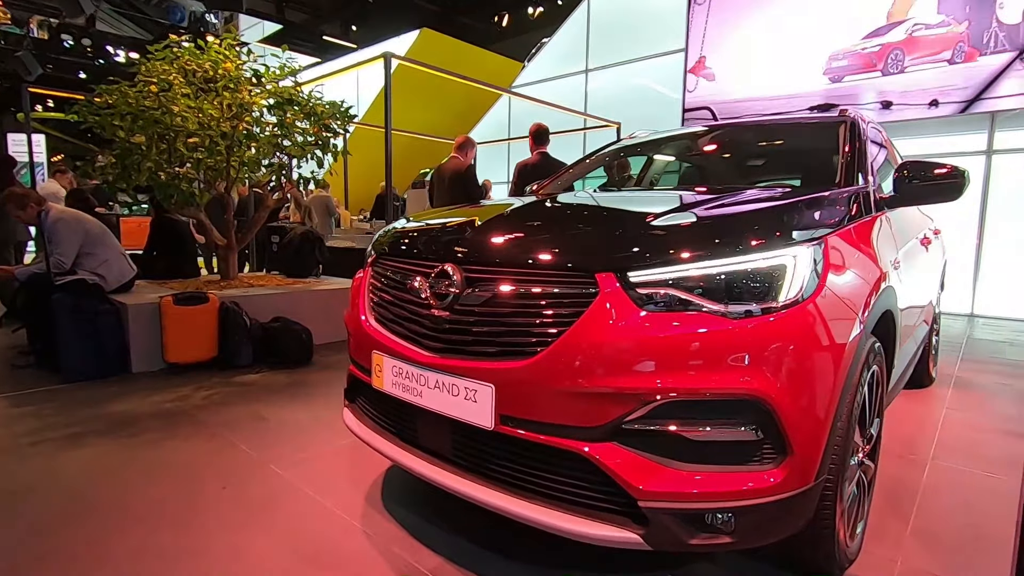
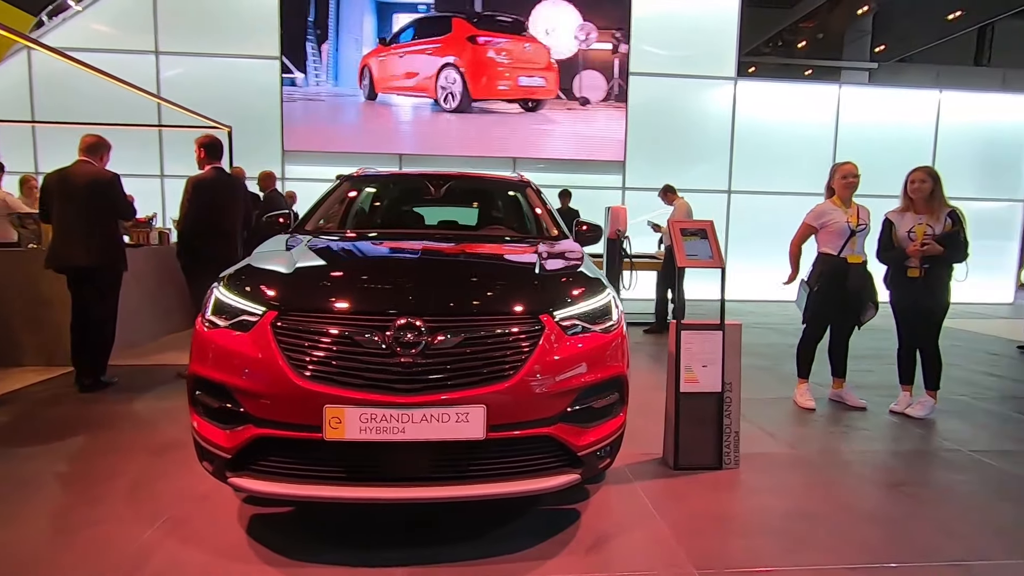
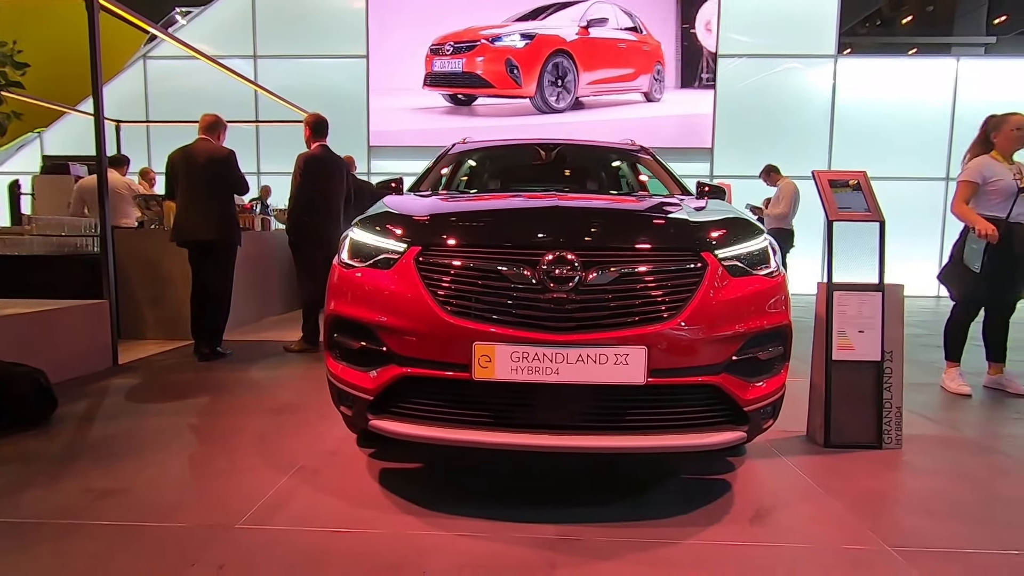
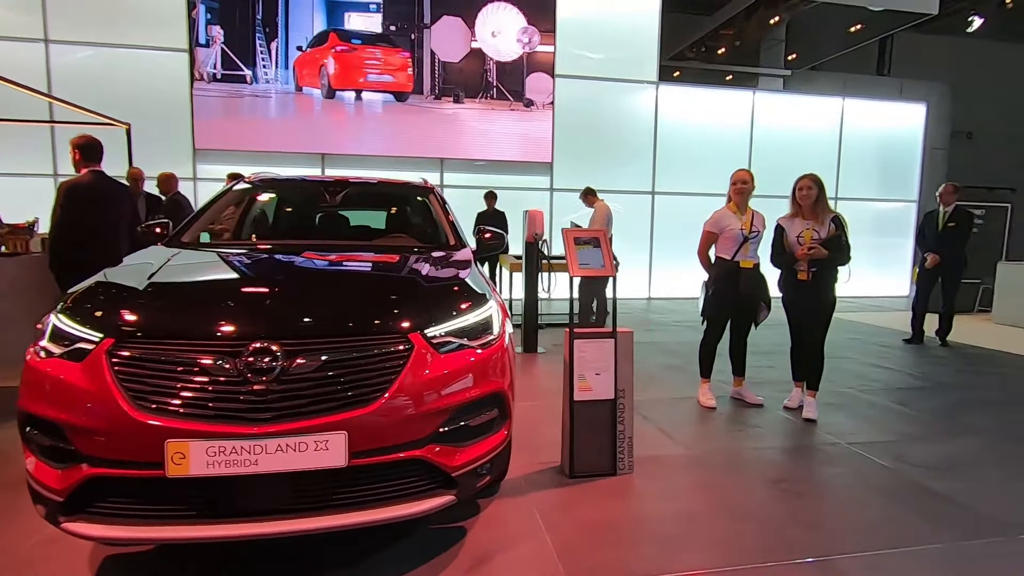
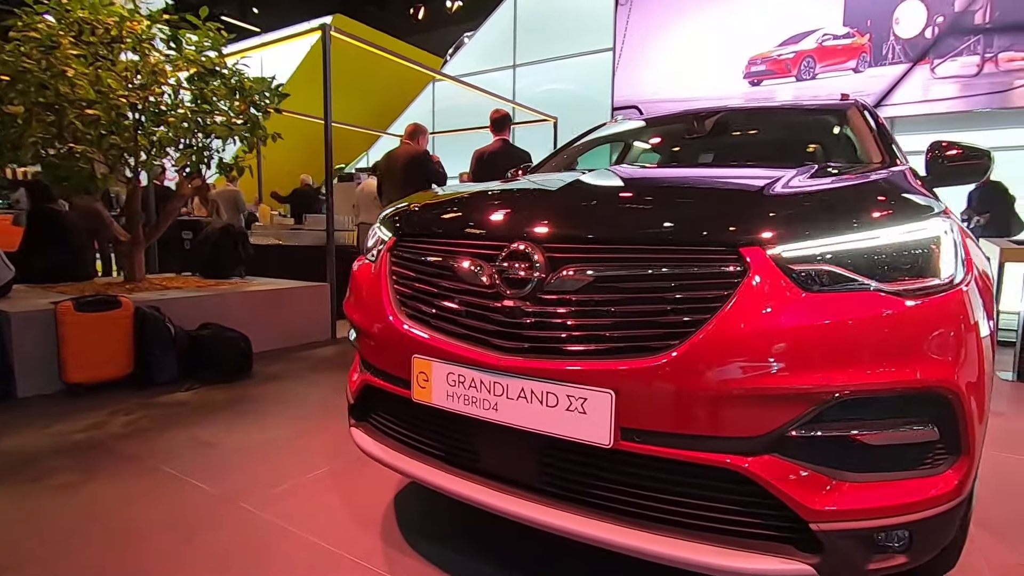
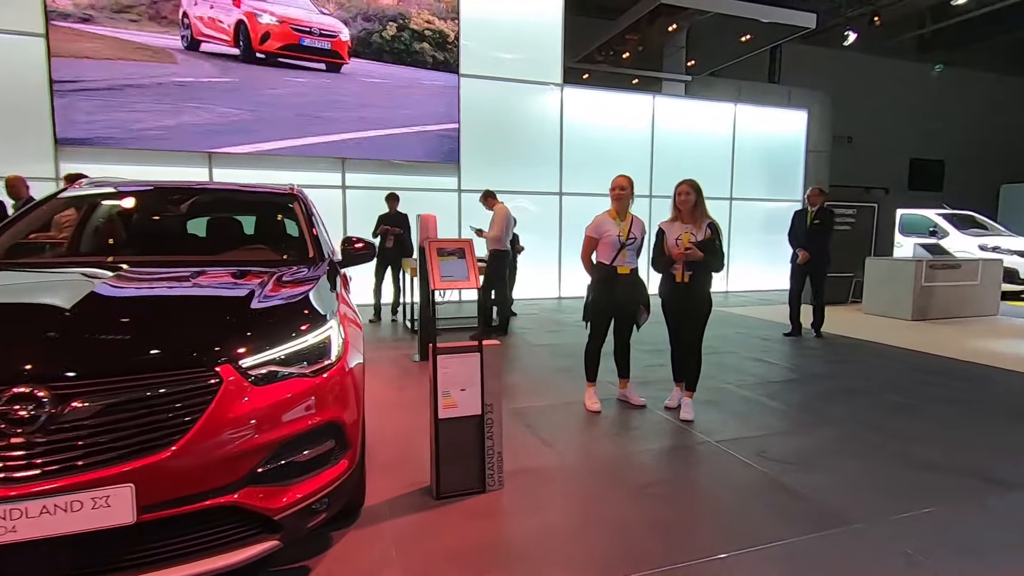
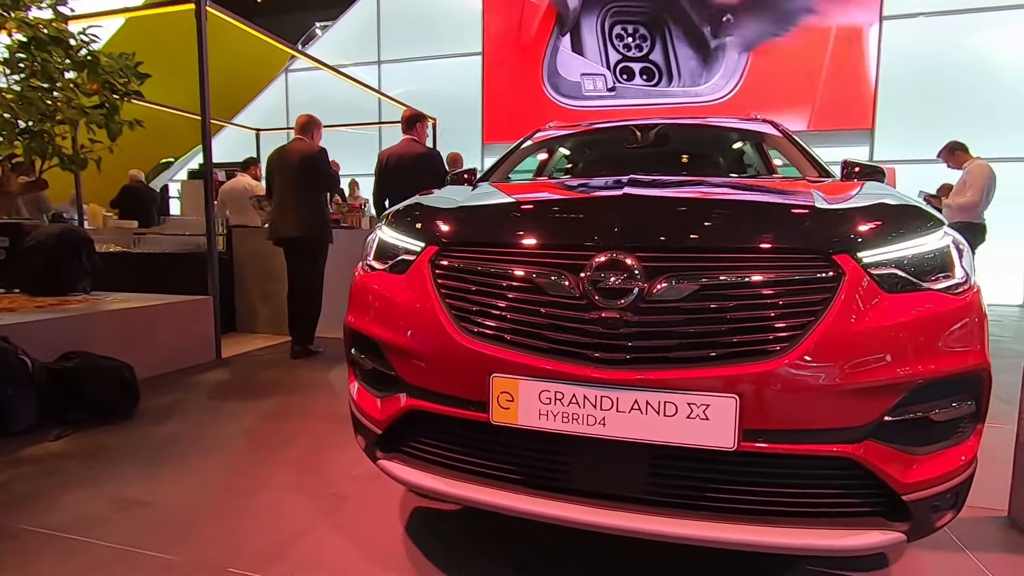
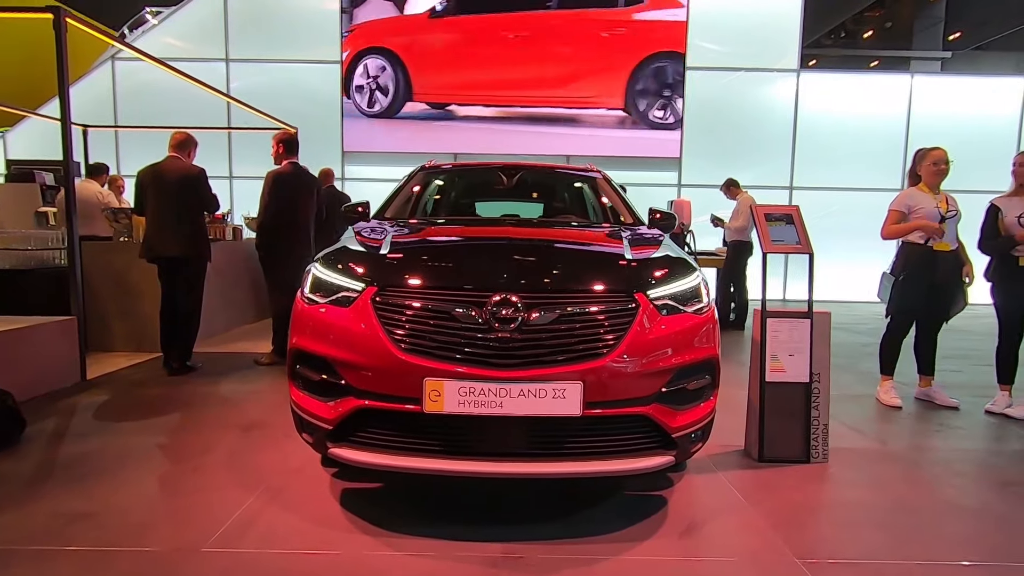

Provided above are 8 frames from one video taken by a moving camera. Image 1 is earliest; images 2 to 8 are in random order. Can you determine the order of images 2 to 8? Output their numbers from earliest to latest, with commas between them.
5, 7, 3, 8, 2, 4, 6
